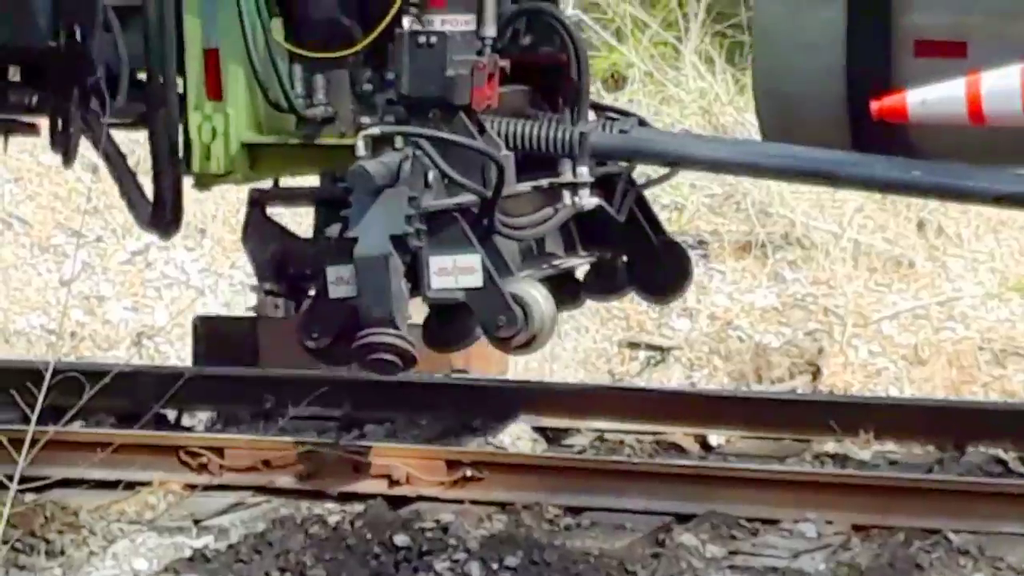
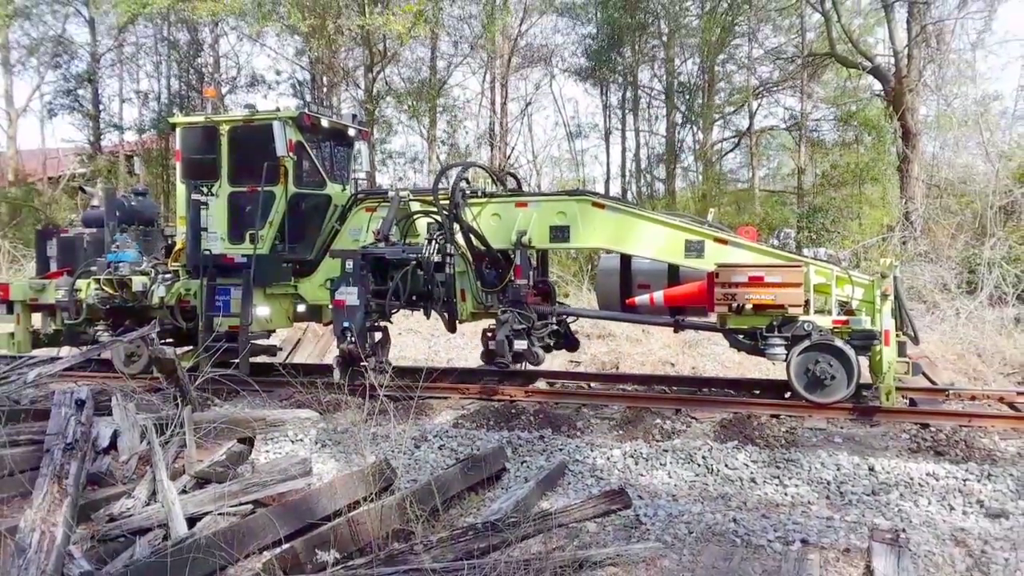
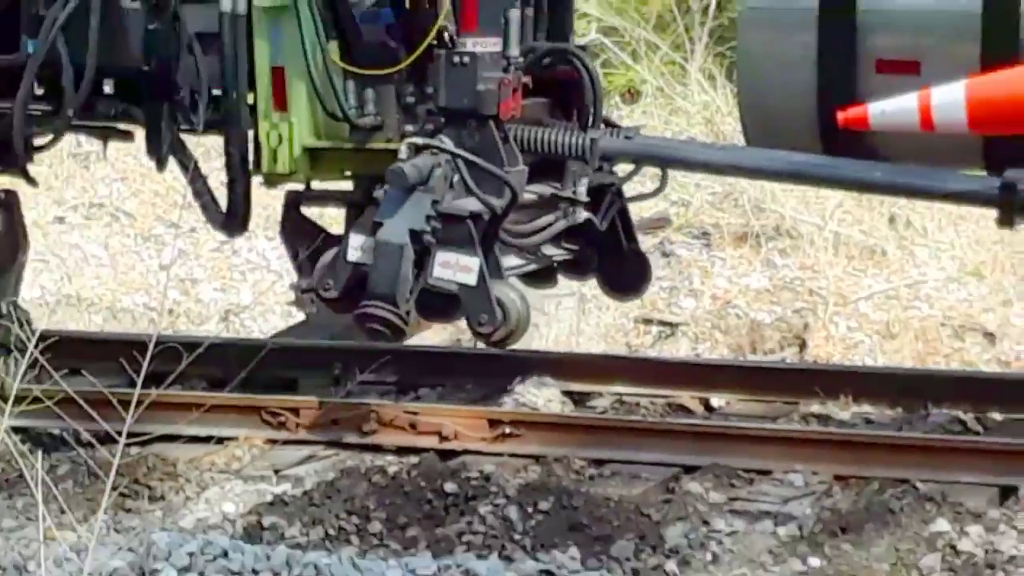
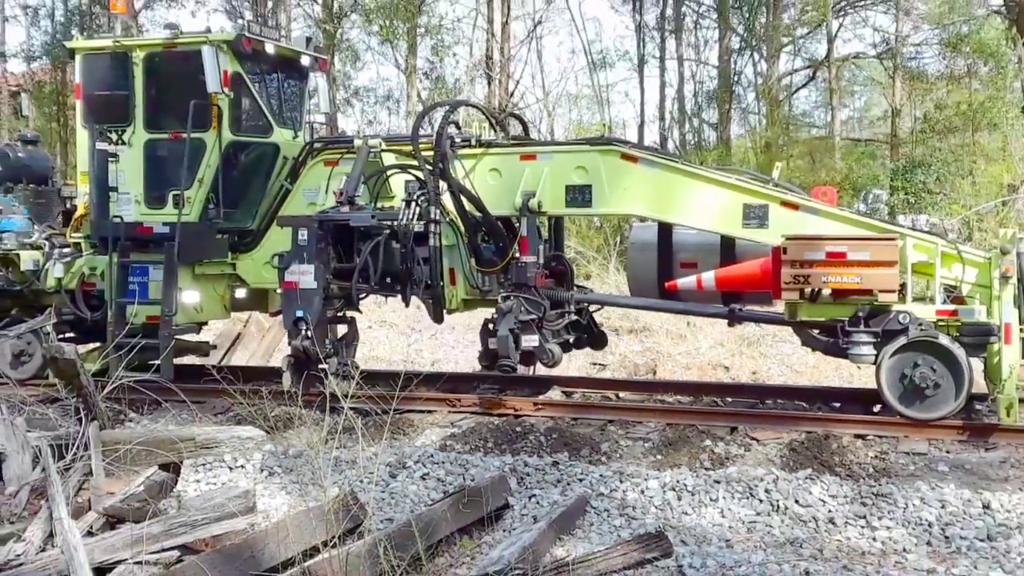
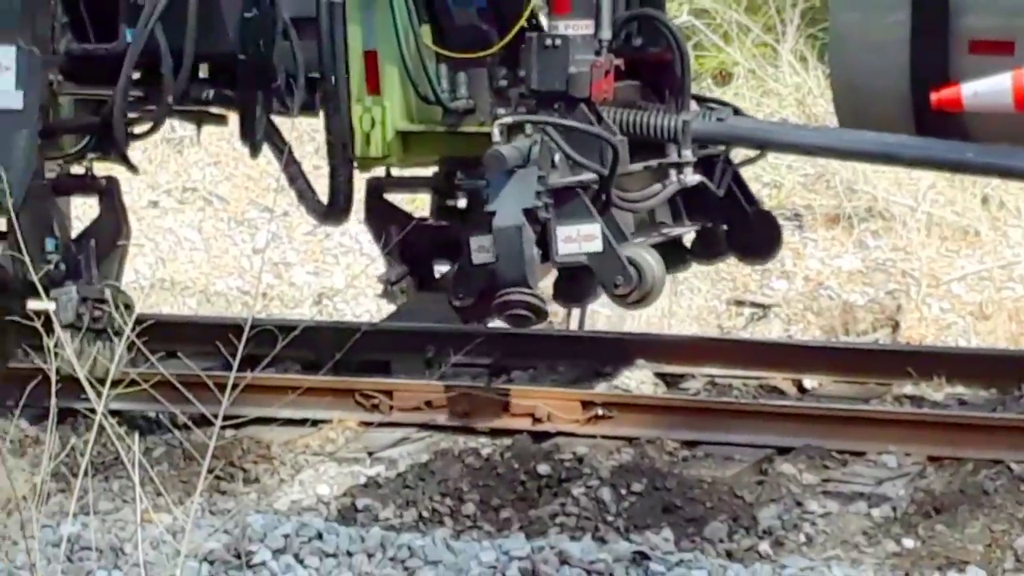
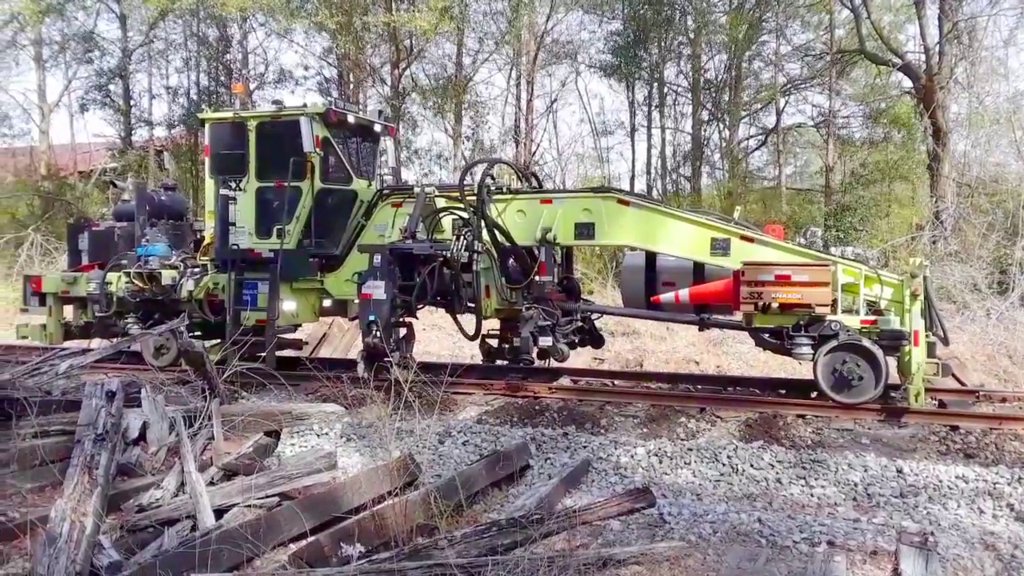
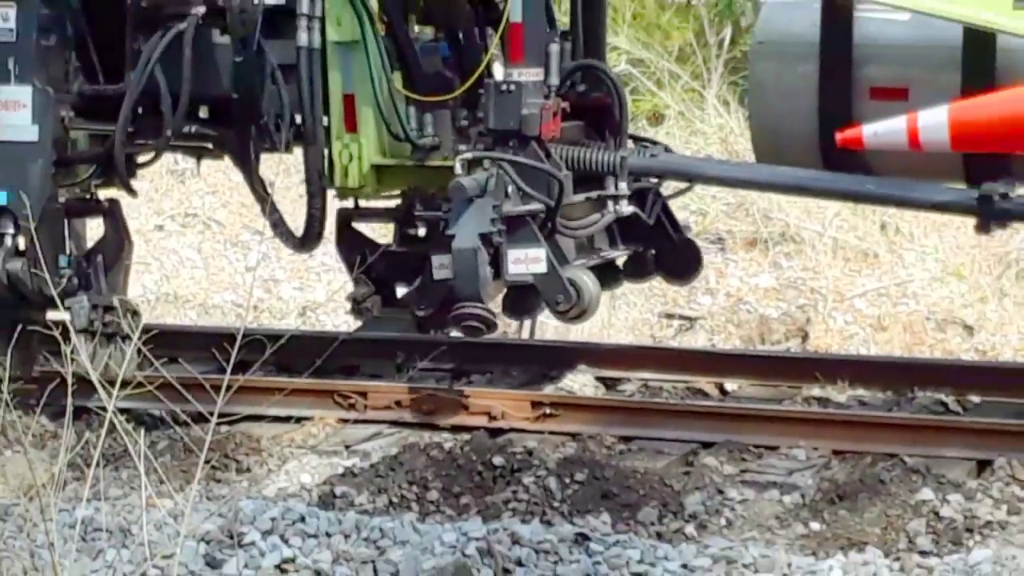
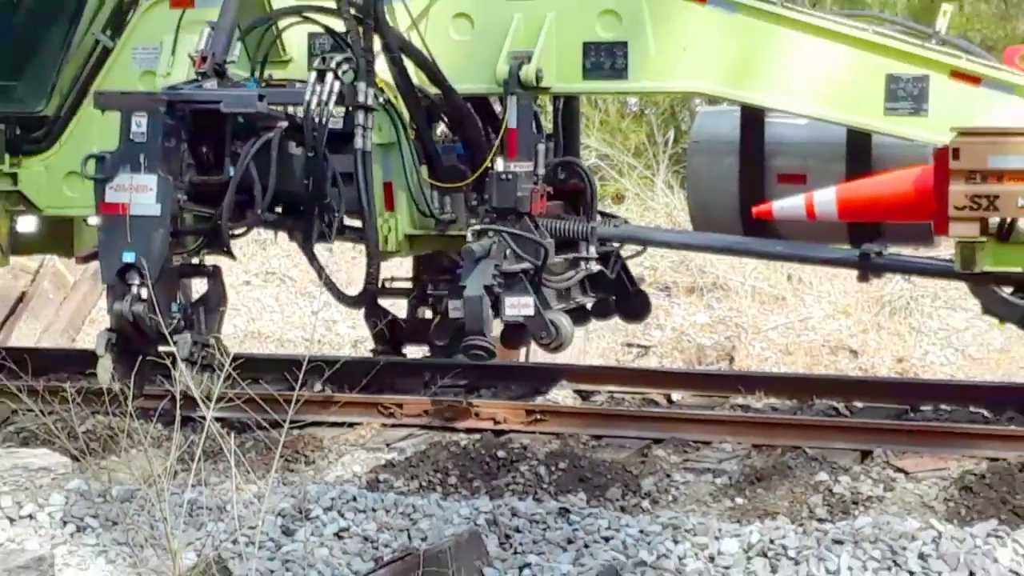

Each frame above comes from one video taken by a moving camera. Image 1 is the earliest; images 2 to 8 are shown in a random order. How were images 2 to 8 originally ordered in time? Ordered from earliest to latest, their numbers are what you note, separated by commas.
3, 5, 7, 8, 4, 2, 6
